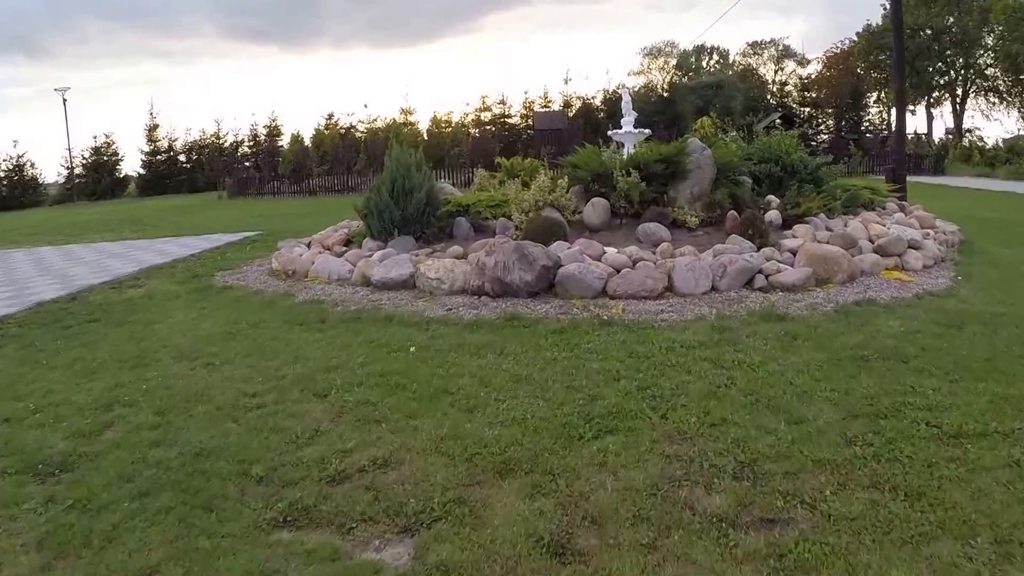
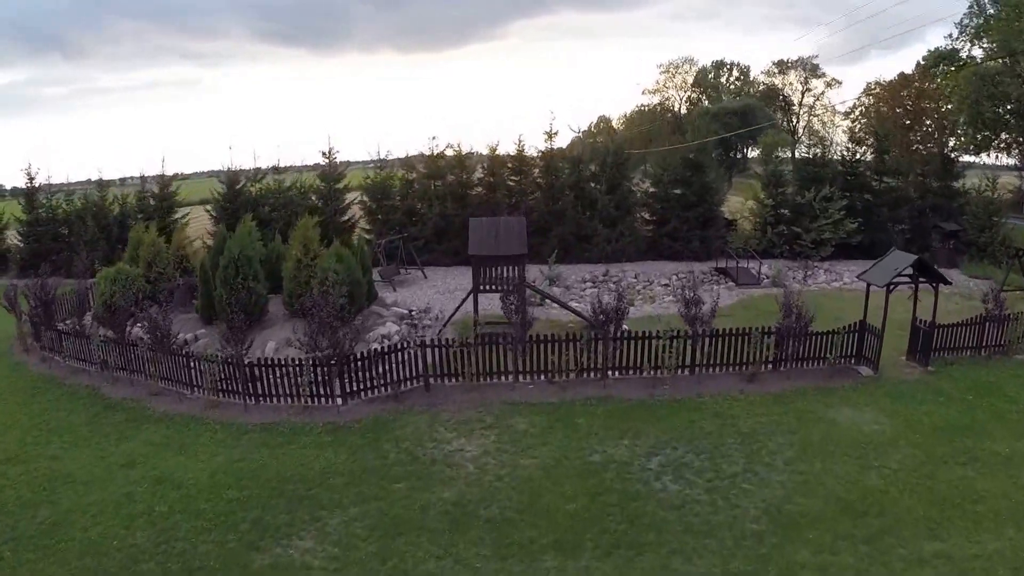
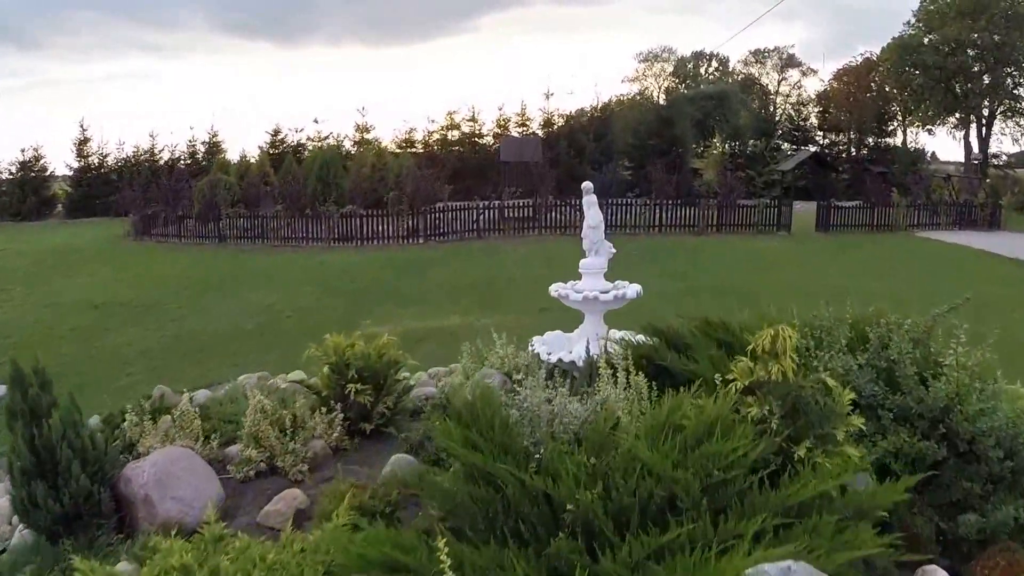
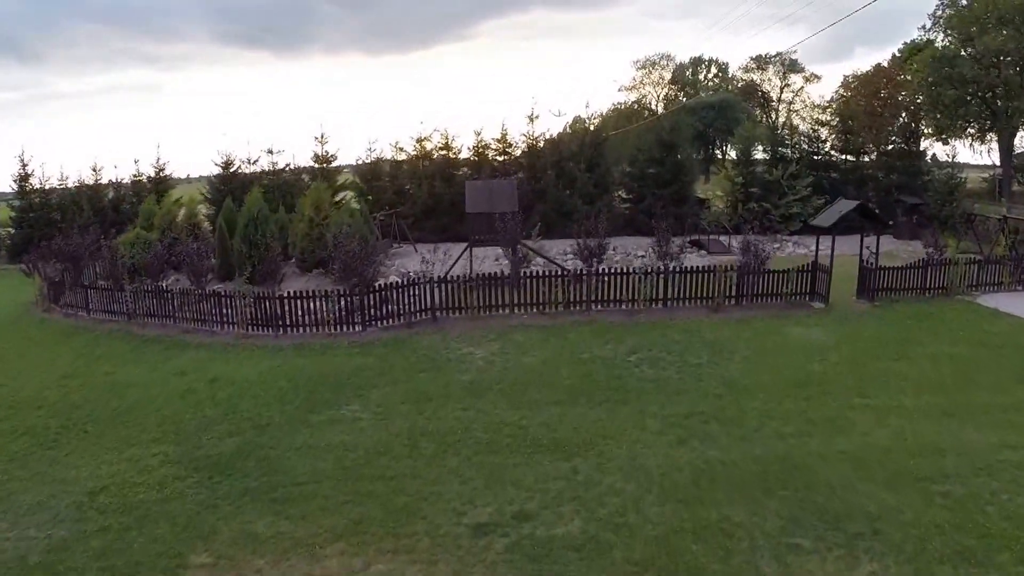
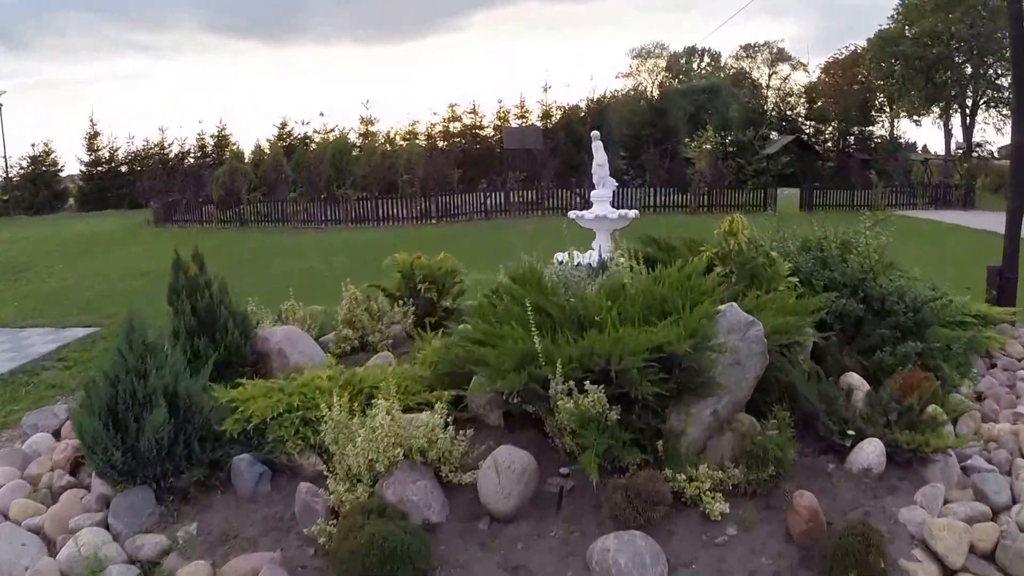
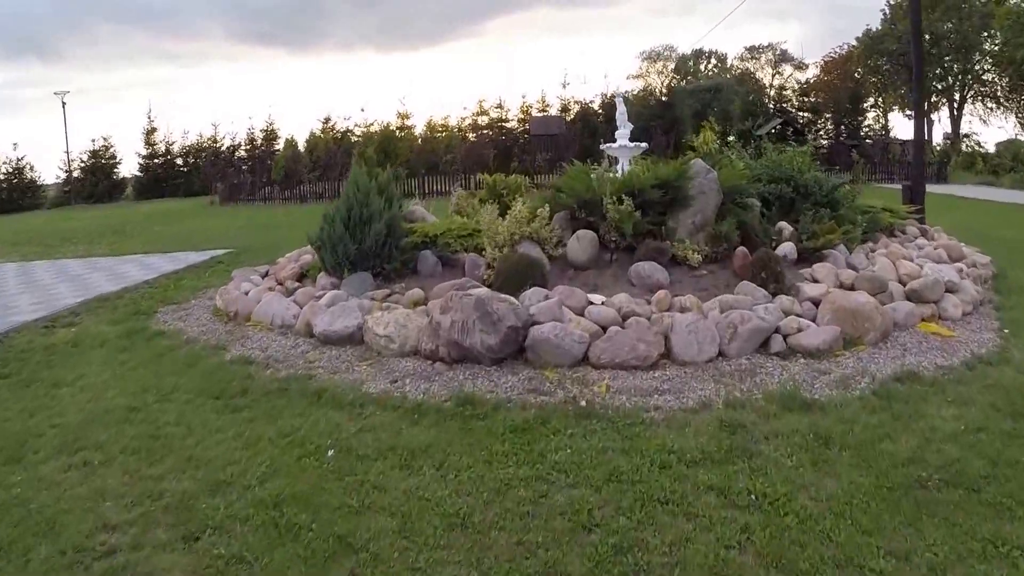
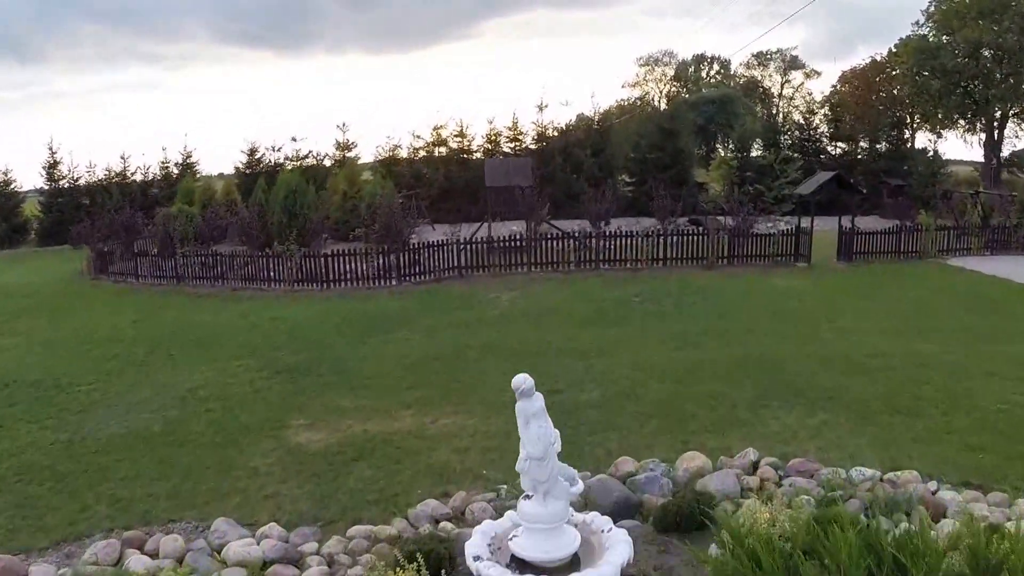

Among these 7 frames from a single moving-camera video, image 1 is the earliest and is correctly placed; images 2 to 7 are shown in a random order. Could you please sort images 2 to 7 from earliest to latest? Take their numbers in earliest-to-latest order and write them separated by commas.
6, 5, 3, 7, 4, 2
